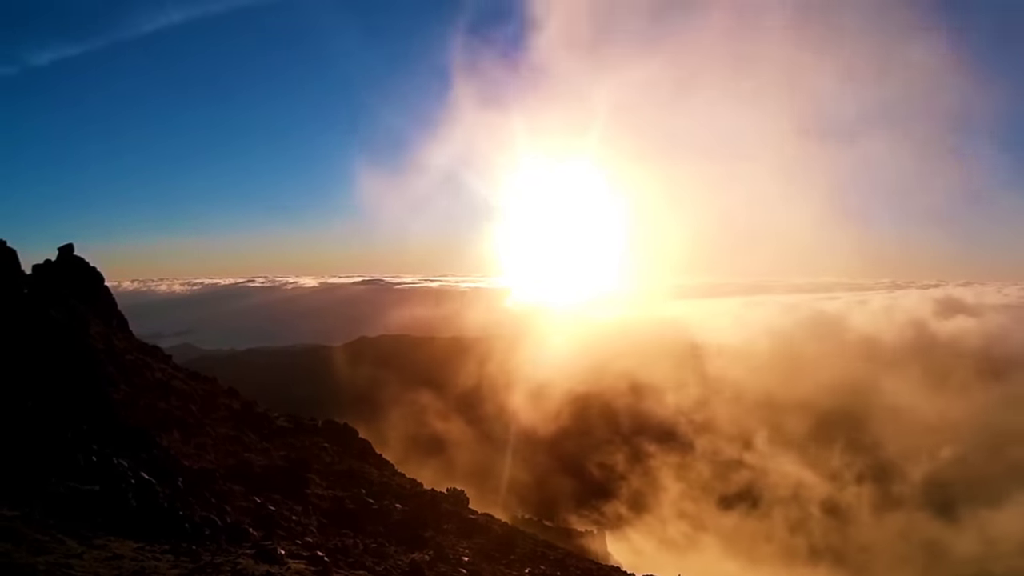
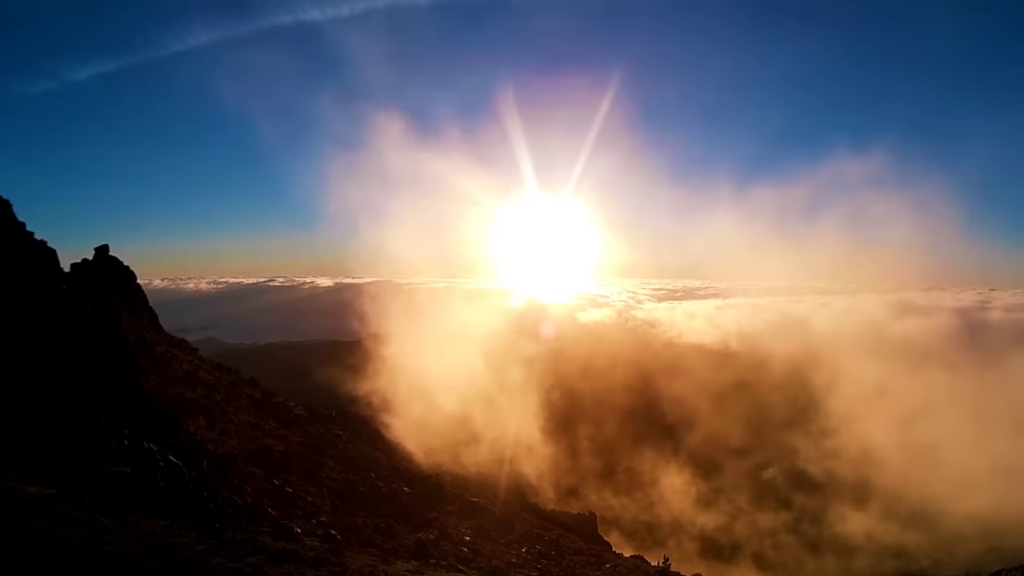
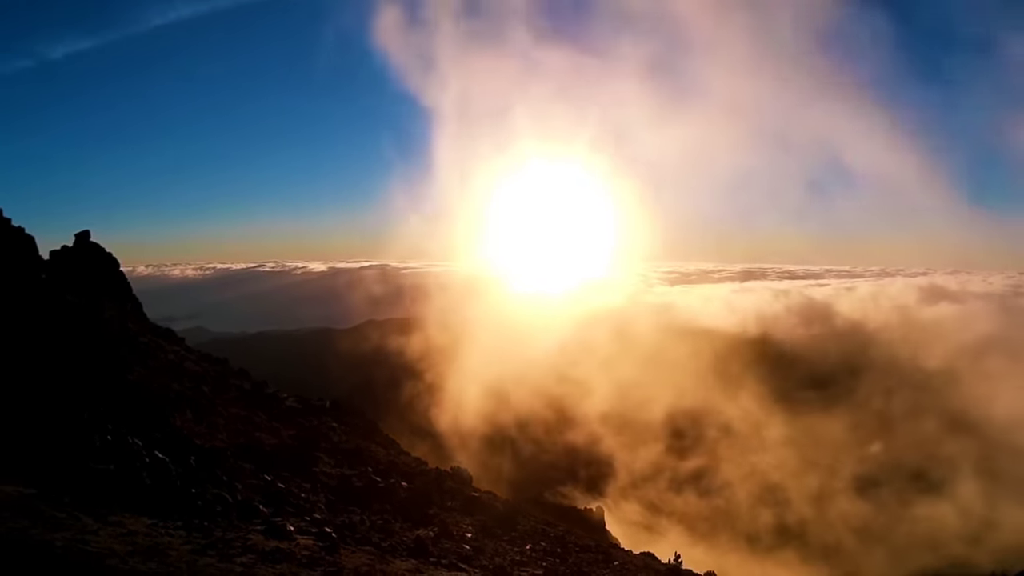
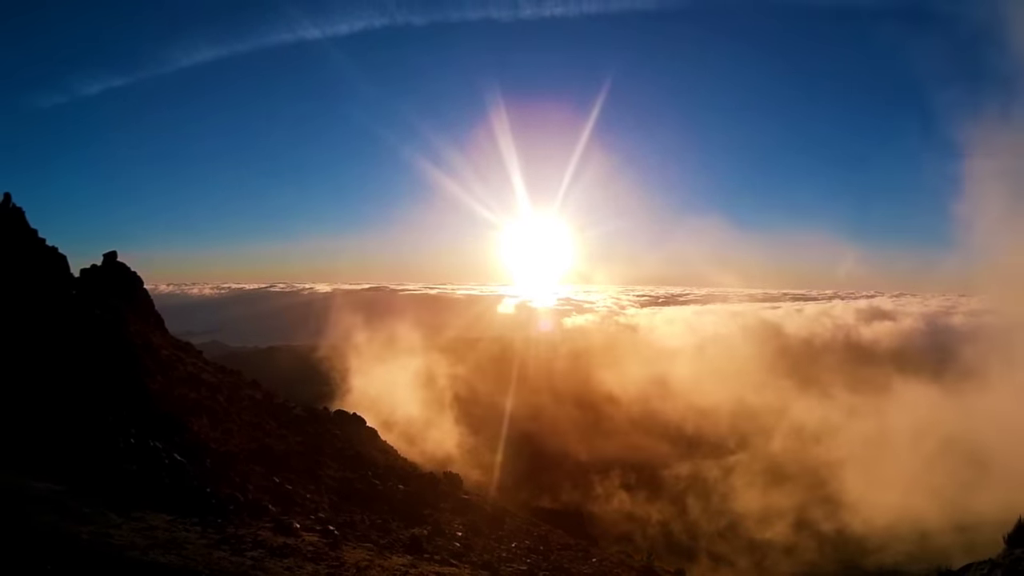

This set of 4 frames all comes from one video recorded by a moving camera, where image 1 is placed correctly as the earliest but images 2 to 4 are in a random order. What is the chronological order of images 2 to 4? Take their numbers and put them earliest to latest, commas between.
3, 2, 4
